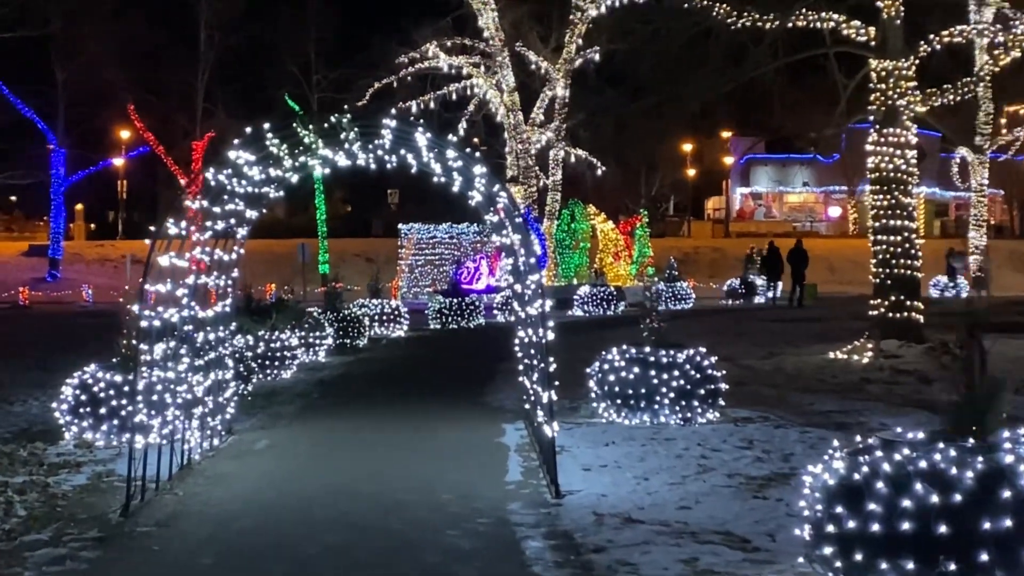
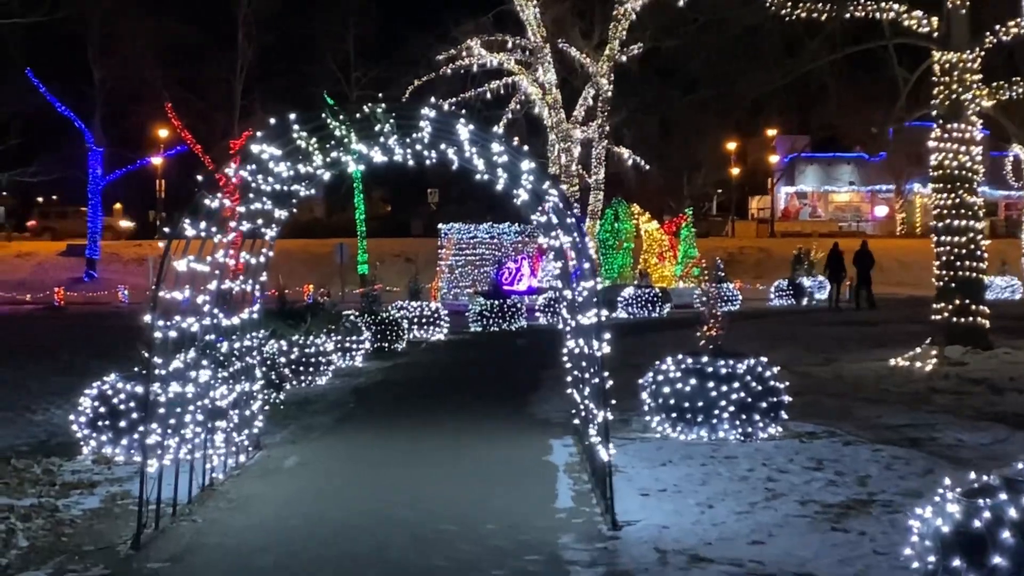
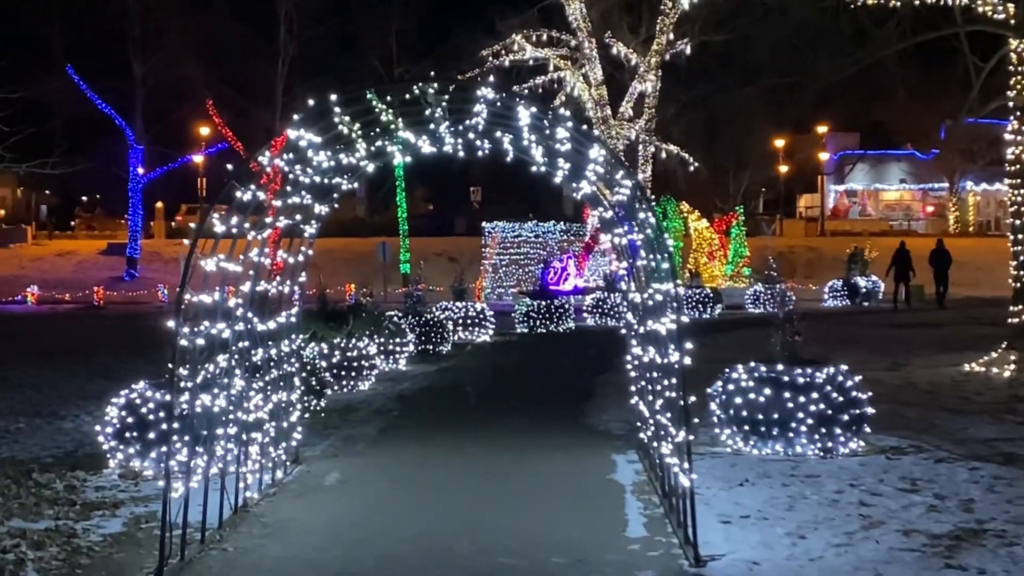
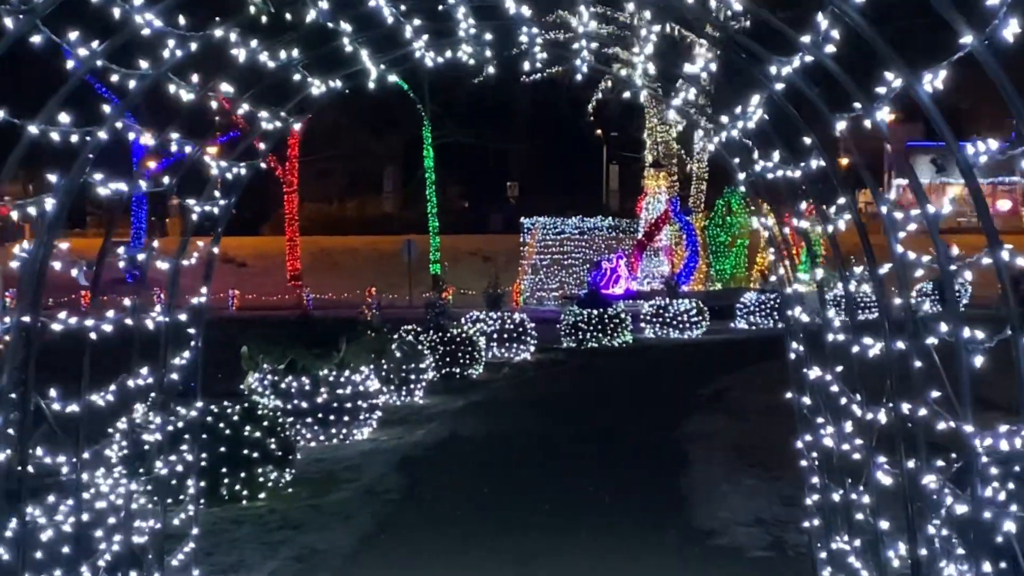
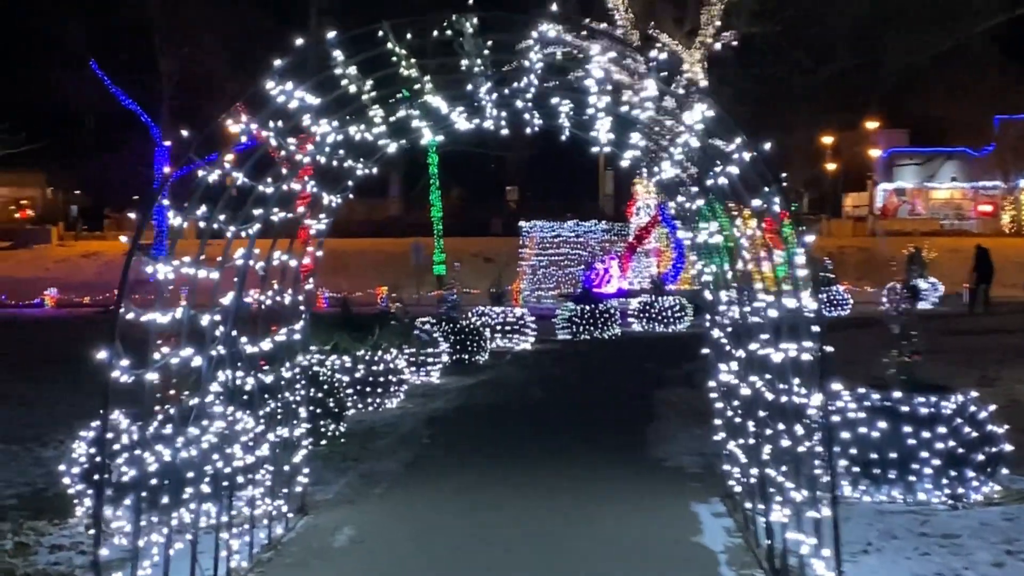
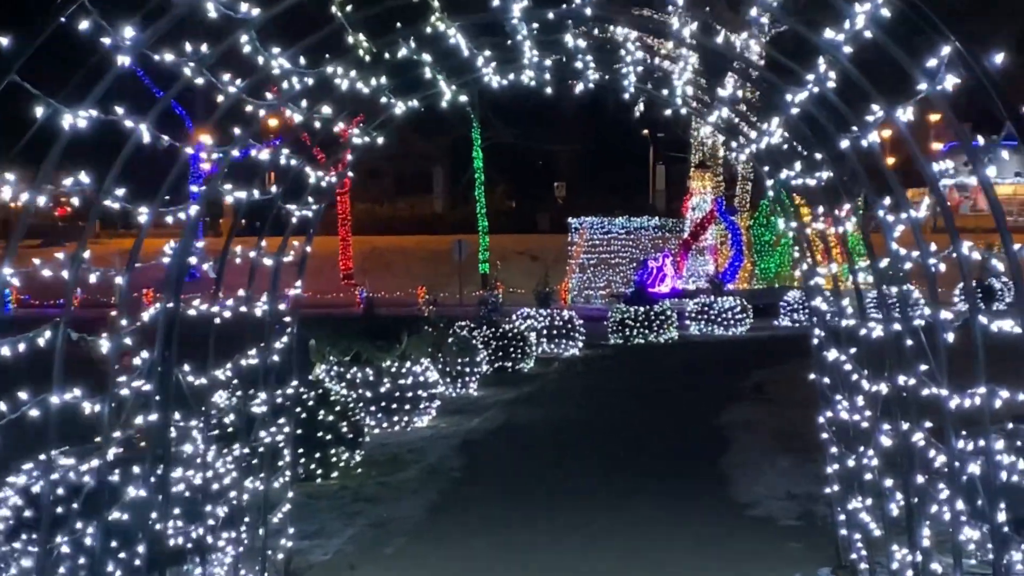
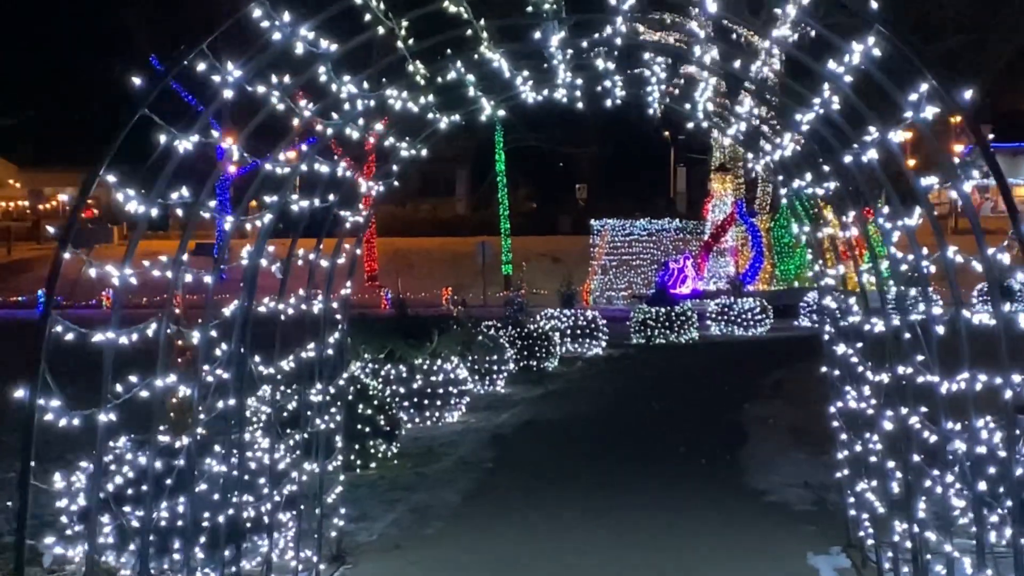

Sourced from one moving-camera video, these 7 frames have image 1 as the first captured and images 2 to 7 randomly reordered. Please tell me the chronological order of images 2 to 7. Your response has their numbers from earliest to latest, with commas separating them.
2, 3, 5, 7, 6, 4
